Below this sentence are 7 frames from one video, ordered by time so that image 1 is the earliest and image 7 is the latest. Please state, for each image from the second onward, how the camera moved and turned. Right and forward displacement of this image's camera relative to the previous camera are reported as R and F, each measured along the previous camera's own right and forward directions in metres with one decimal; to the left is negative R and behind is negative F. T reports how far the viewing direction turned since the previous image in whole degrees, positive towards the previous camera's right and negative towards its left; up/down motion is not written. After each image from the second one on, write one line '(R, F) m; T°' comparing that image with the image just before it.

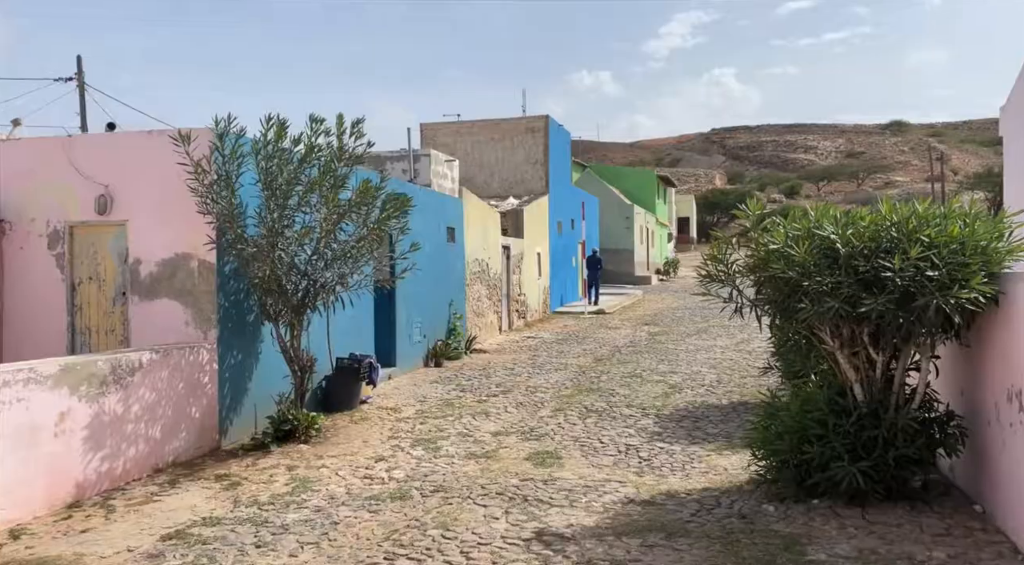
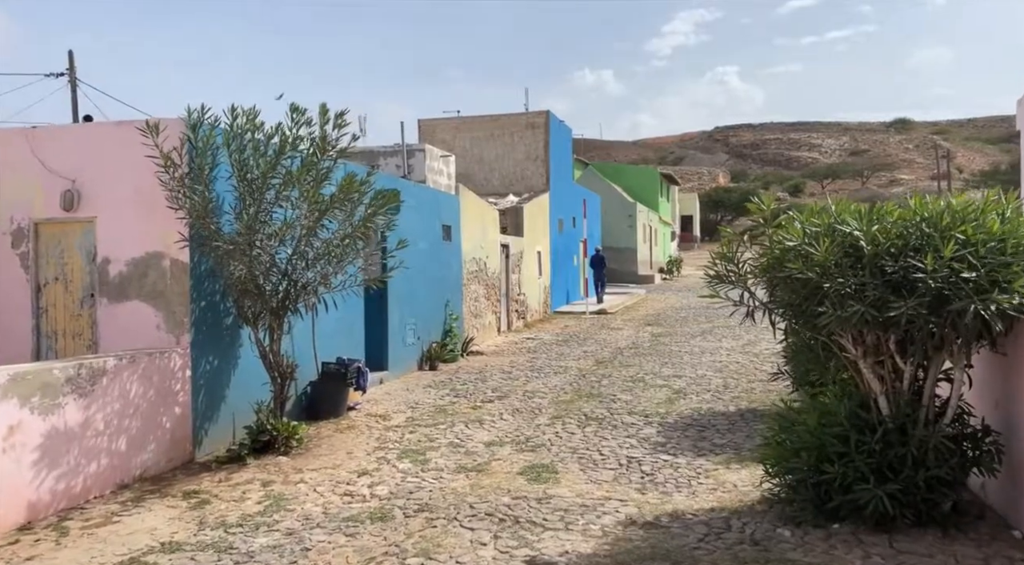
(+0.1, +0.5) m; 0°
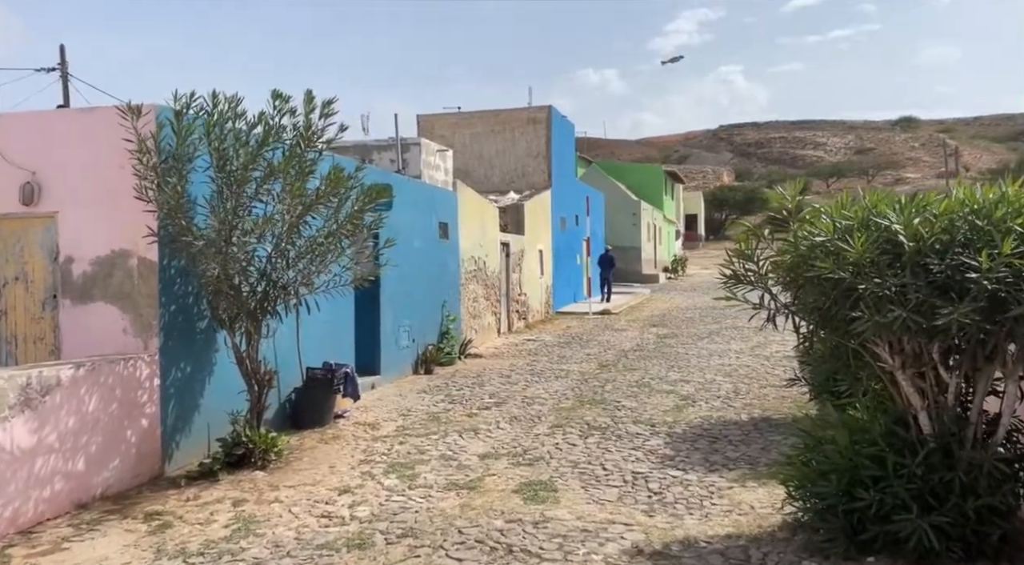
(+0.1, +0.6) m; 0°
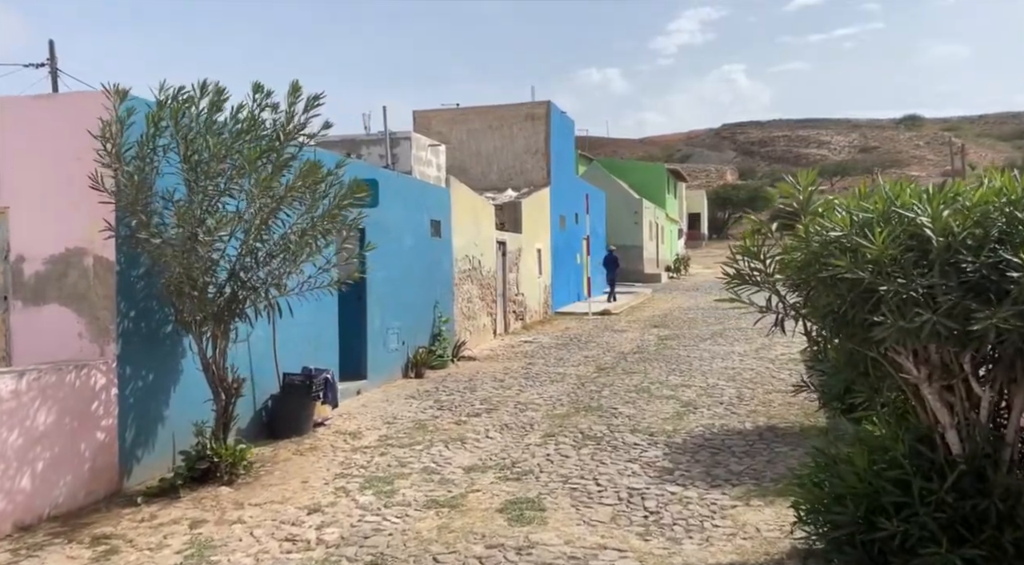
(+0.1, +0.5) m; 0°
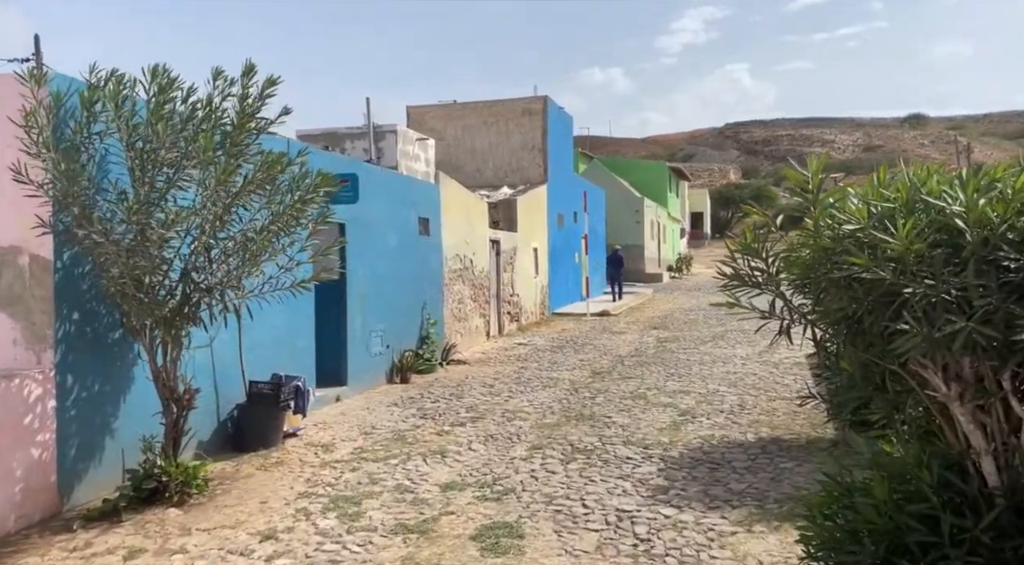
(+0.2, +0.6) m; 0°
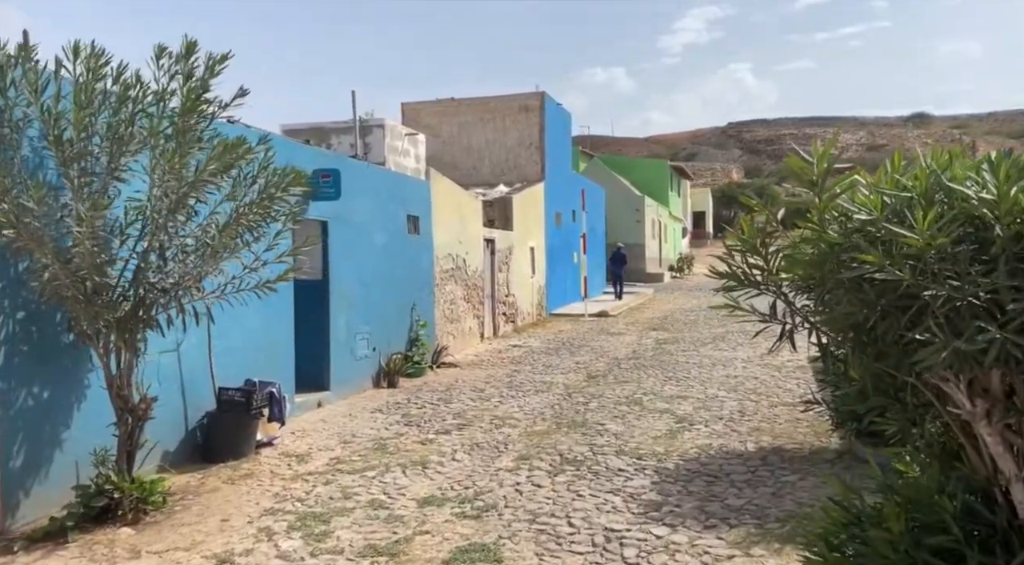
(+0.1, +0.4) m; 0°
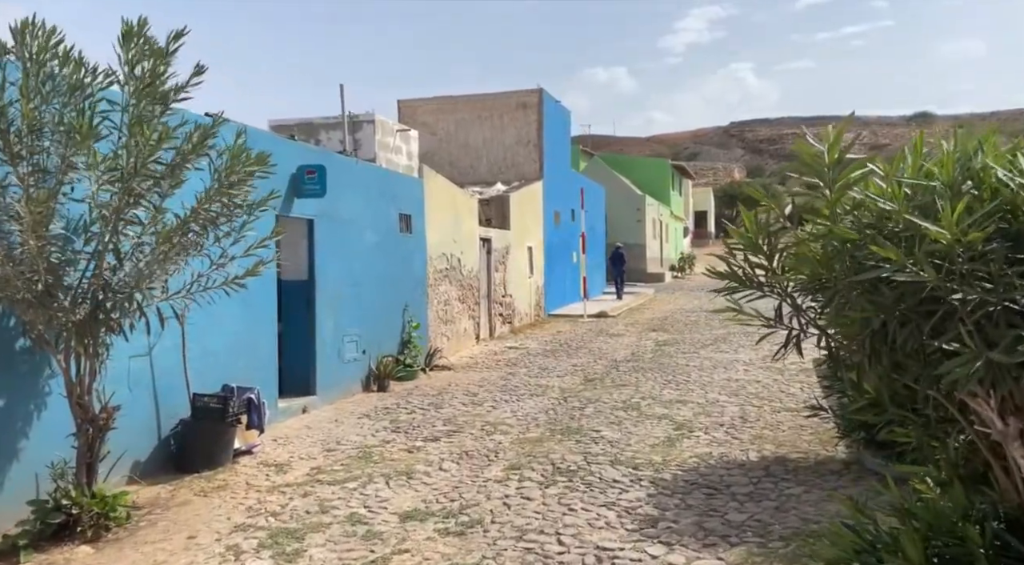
(+0.1, +0.4) m; 0°
